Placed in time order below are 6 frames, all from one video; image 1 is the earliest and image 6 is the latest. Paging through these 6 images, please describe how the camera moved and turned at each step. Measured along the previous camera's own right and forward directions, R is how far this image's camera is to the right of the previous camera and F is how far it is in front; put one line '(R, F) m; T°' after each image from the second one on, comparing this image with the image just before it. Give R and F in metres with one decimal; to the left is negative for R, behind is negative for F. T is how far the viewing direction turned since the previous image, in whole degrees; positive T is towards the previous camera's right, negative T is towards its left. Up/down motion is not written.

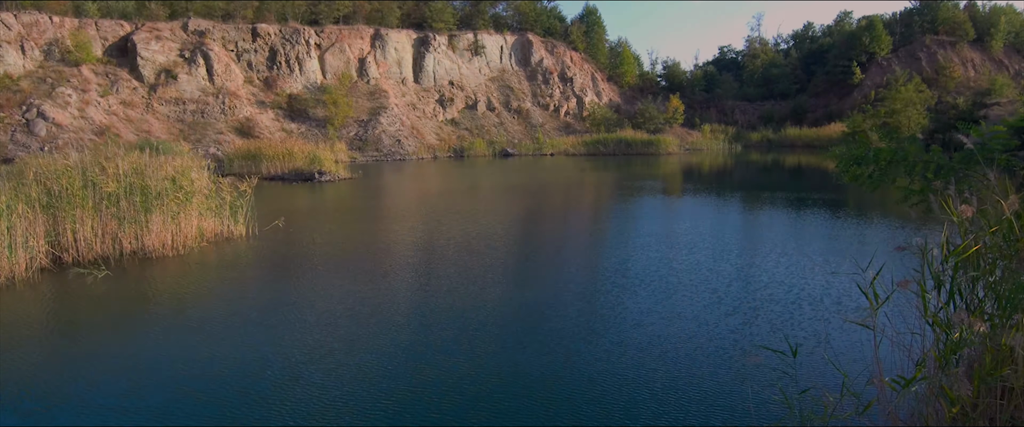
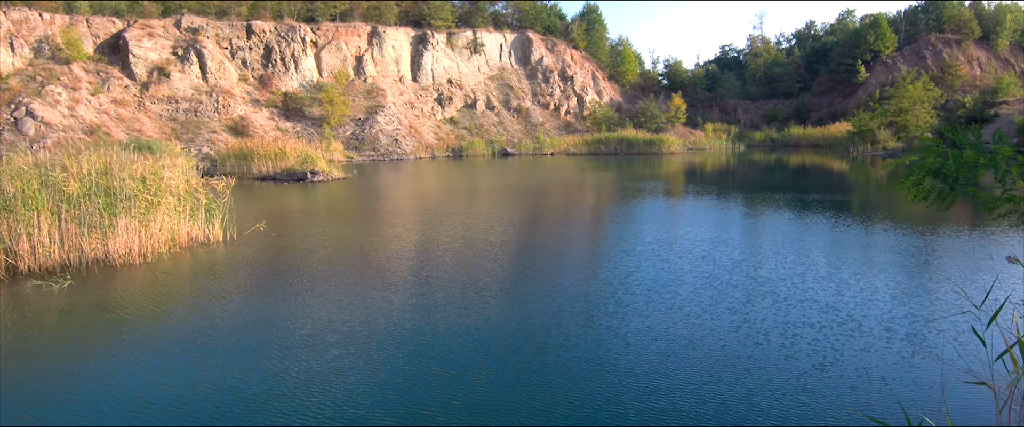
(0.0, +0.6) m; 0°
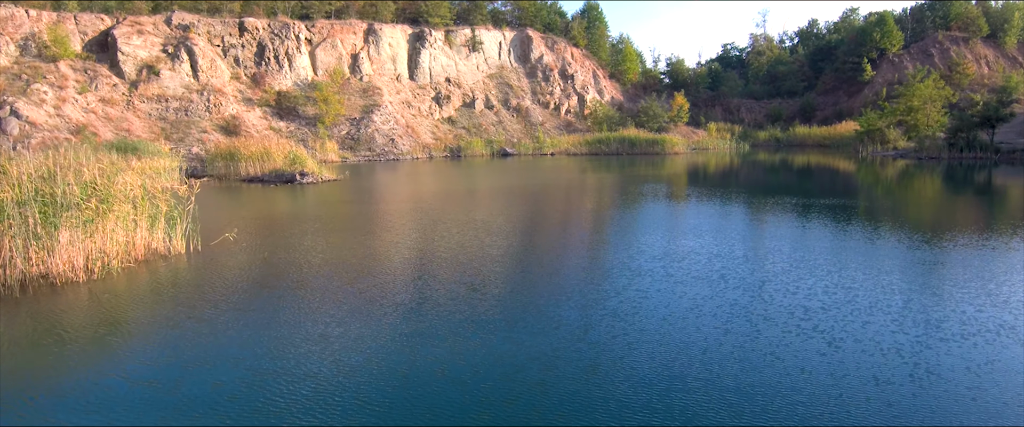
(+0.1, +0.8) m; 0°
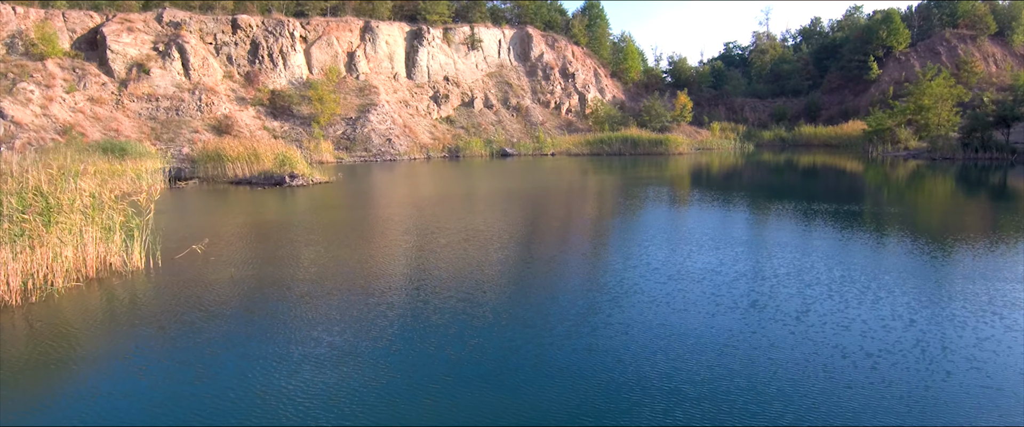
(0.0, +0.8) m; 0°
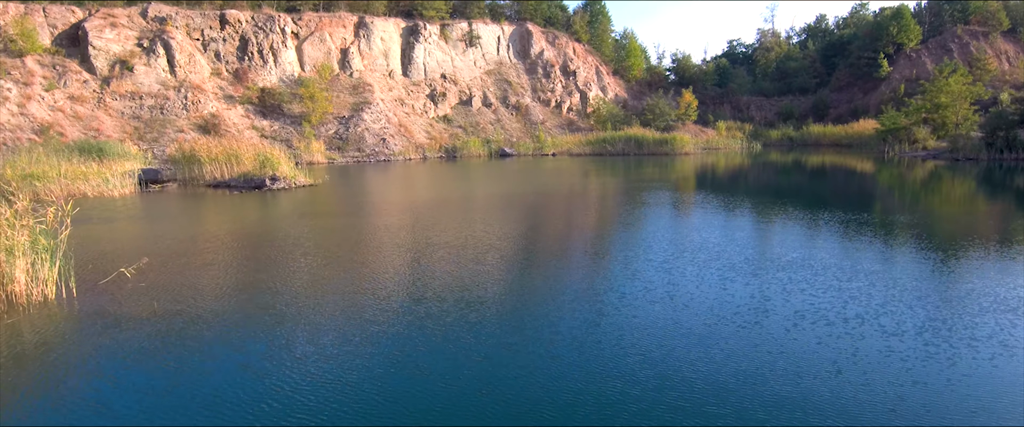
(+0.1, +1.2) m; 0°
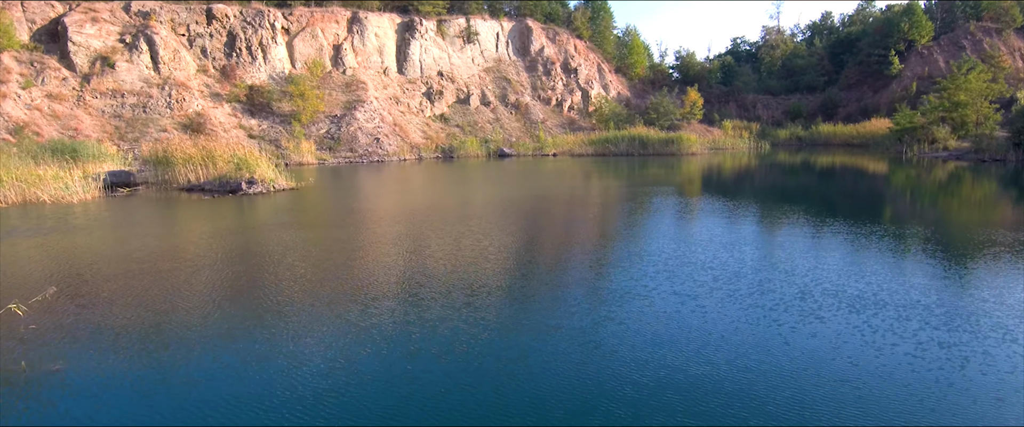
(+0.1, +1.3) m; 0°
